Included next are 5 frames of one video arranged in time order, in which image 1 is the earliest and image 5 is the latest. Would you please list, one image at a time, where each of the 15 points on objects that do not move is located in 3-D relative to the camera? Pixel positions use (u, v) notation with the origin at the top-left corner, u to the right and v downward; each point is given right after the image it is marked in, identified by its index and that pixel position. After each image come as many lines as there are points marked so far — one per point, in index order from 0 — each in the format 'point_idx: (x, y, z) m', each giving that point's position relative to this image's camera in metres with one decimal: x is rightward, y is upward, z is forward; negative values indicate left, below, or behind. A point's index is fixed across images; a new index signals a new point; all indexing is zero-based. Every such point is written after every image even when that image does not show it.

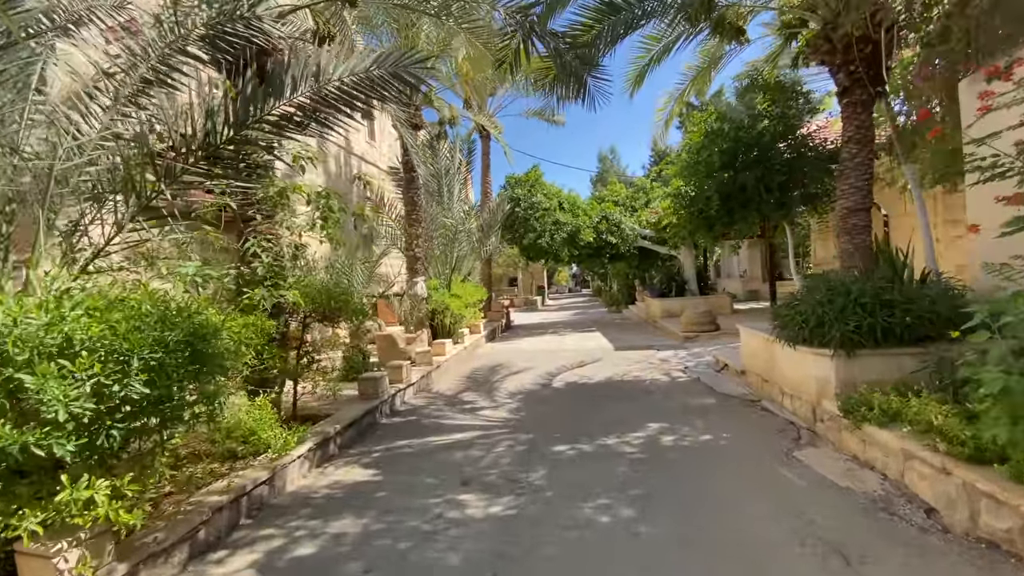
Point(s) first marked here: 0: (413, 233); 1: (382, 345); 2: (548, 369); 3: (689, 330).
0: (-2.1, +1.2, +10.3) m
1: (-2.4, -1.1, +8.9) m
2: (+0.7, -1.5, +9.1) m
3: (+4.2, -1.0, +11.2) m
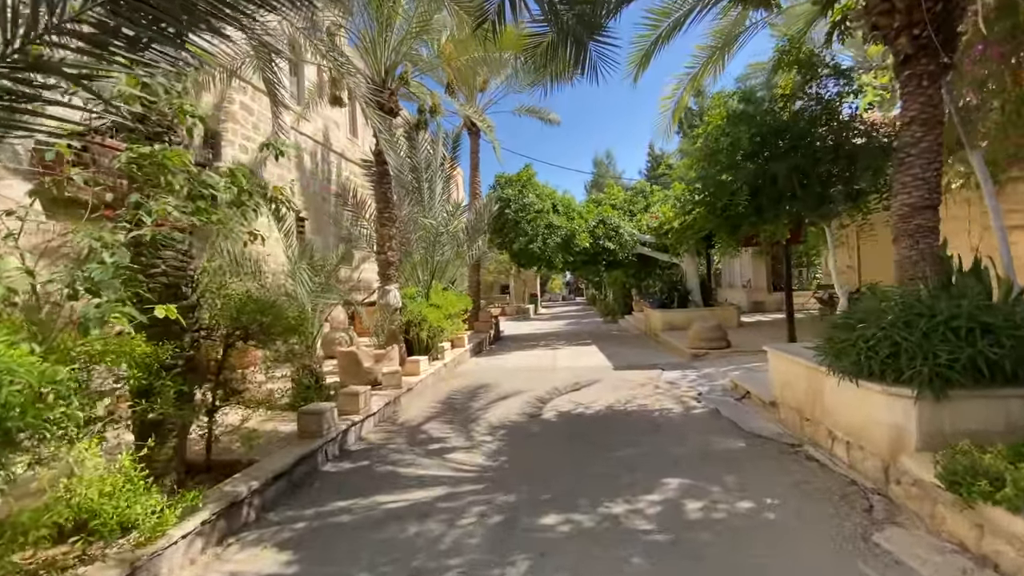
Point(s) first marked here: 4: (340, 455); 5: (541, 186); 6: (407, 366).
0: (-2.4, +1.0, +9.0) m
1: (-2.7, -1.2, +7.6) m
2: (+0.4, -1.7, +7.8) m
3: (+3.9, -1.2, +9.9) m
4: (-1.9, -1.9, +5.3) m
5: (+0.9, +3.1, +14.7) m
6: (-1.9, -1.4, +8.5) m
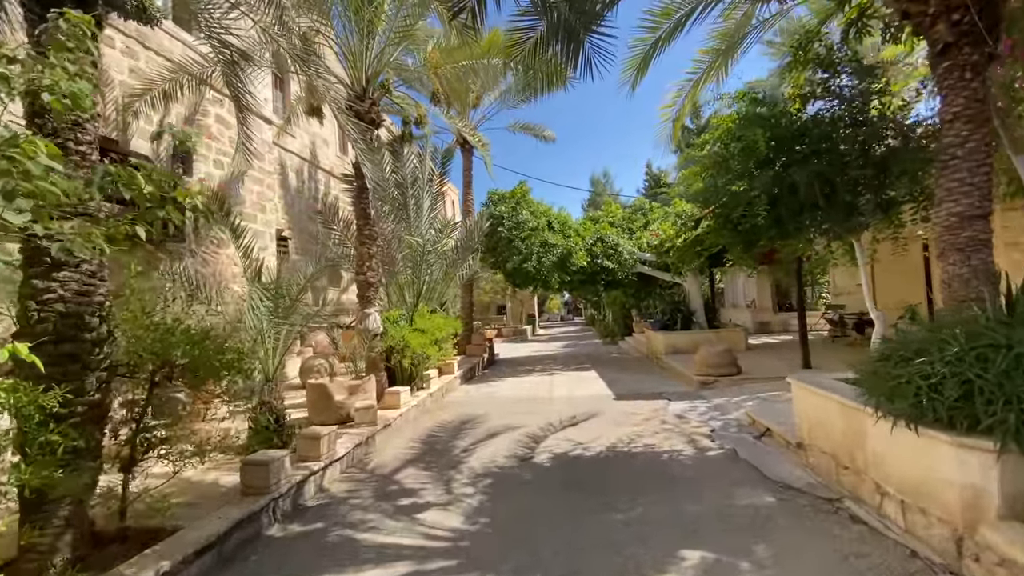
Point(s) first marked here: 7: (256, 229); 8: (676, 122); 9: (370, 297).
0: (-2.6, +0.6, +8.3) m
1: (-2.9, -1.6, +6.8) m
2: (+0.3, -2.1, +7.0) m
3: (+3.7, -1.7, +9.2) m
4: (-2.1, -2.1, +4.5) m
5: (+0.7, +2.5, +14.0) m
6: (-2.0, -1.8, +7.6) m
7: (-6.2, +1.4, +11.4) m
8: (+3.0, +3.1, +8.7) m
9: (-2.5, -0.2, +8.3) m
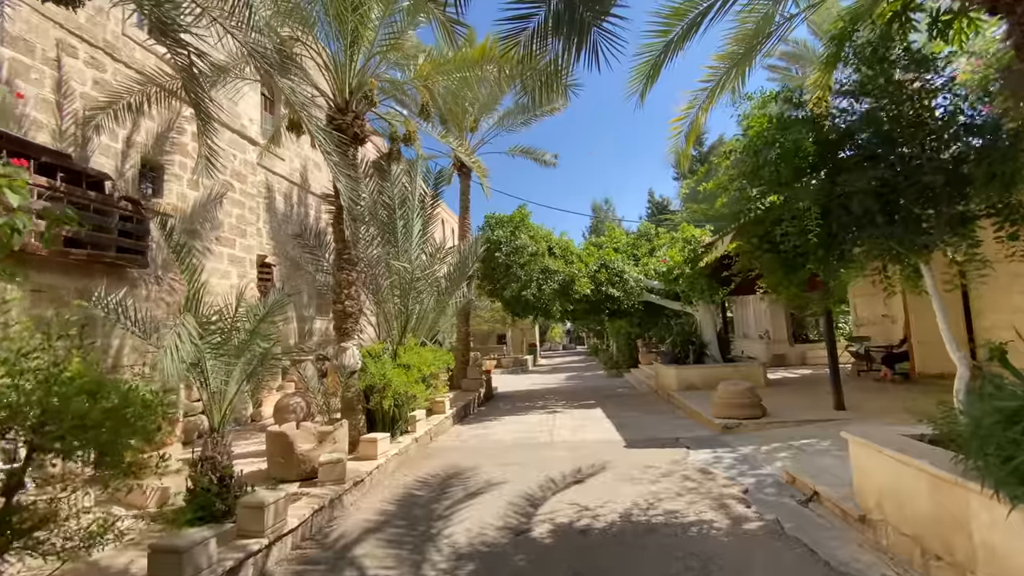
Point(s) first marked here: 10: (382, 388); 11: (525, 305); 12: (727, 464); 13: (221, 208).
0: (-2.6, +0.1, +7.4) m
1: (-2.9, -1.9, +5.8) m
2: (+0.2, -2.5, +5.9) m
3: (+3.7, -2.2, +8.1) m
4: (-2.2, -2.4, +3.4) m
5: (+0.6, +1.7, +13.2) m
6: (-2.1, -2.2, +6.6) m
7: (-6.2, +0.7, +10.6) m
8: (+2.9, +2.5, +7.9) m
9: (-2.6, -0.6, +7.4) m
10: (-2.1, -1.6, +7.5) m
11: (+0.3, -0.5, +12.8) m
12: (+2.8, -2.3, +6.3) m
13: (-6.3, +1.7, +10.3) m
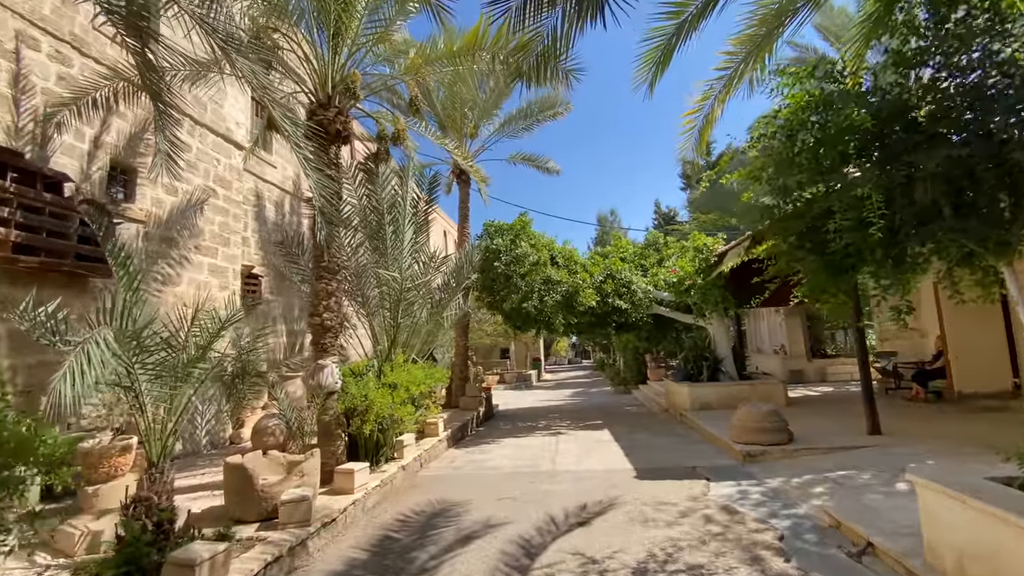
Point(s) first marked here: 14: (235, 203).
0: (-2.7, 0.0, +6.7) m
1: (-3.0, -2.1, +5.0) m
2: (+0.1, -2.6, +5.1) m
3: (+3.6, -2.4, +7.3) m
4: (-2.2, -2.4, +2.7) m
5: (+0.7, +1.4, +12.5) m
6: (-2.2, -2.4, +5.9) m
7: (-6.3, +0.5, +10.0) m
8: (+2.9, +2.4, +7.2) m
9: (-2.6, -0.8, +6.7) m
10: (-2.1, -1.7, +6.8) m
11: (+0.3, -0.8, +12.0) m
12: (+2.8, -2.4, +5.4) m
13: (-6.4, +1.5, +9.7) m
14: (-6.3, +1.9, +10.8) m
